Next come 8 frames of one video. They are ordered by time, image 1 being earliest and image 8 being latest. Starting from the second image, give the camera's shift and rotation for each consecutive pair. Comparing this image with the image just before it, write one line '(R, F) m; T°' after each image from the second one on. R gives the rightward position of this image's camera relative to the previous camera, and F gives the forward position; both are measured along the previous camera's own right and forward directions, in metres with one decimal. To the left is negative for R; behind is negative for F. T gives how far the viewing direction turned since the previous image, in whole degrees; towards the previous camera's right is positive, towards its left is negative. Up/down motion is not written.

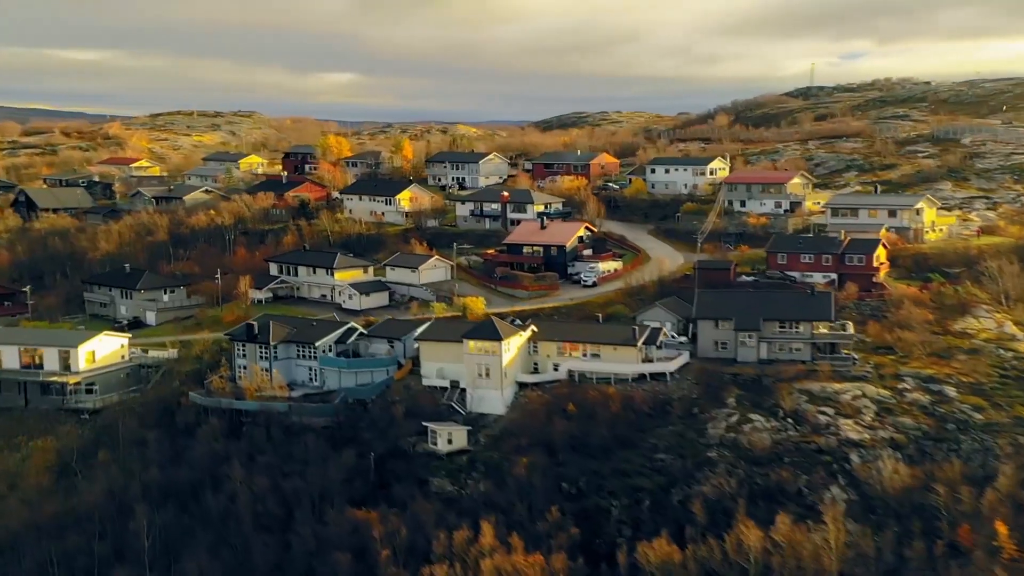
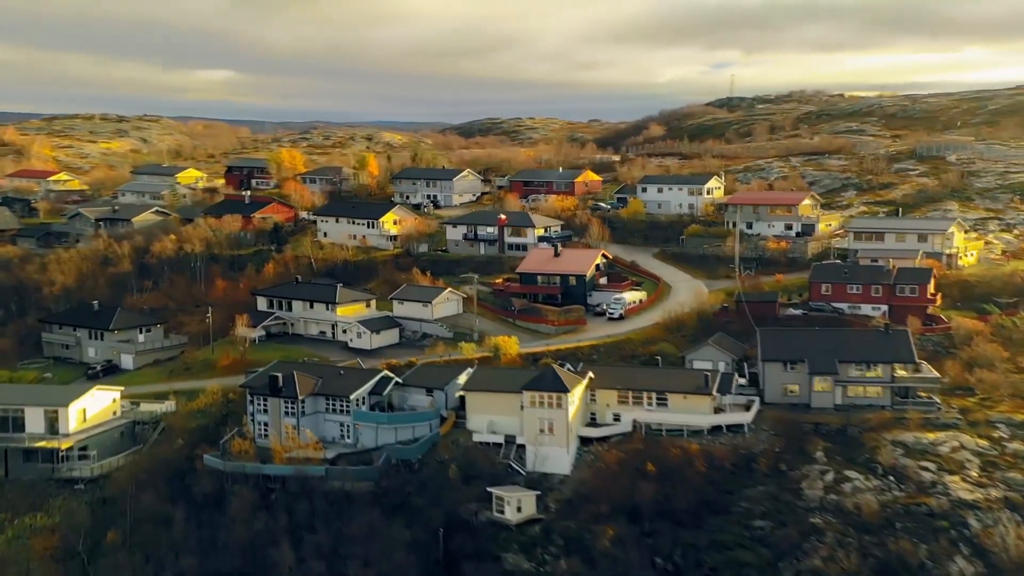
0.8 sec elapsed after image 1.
(-2.9, +2.5) m; +5°
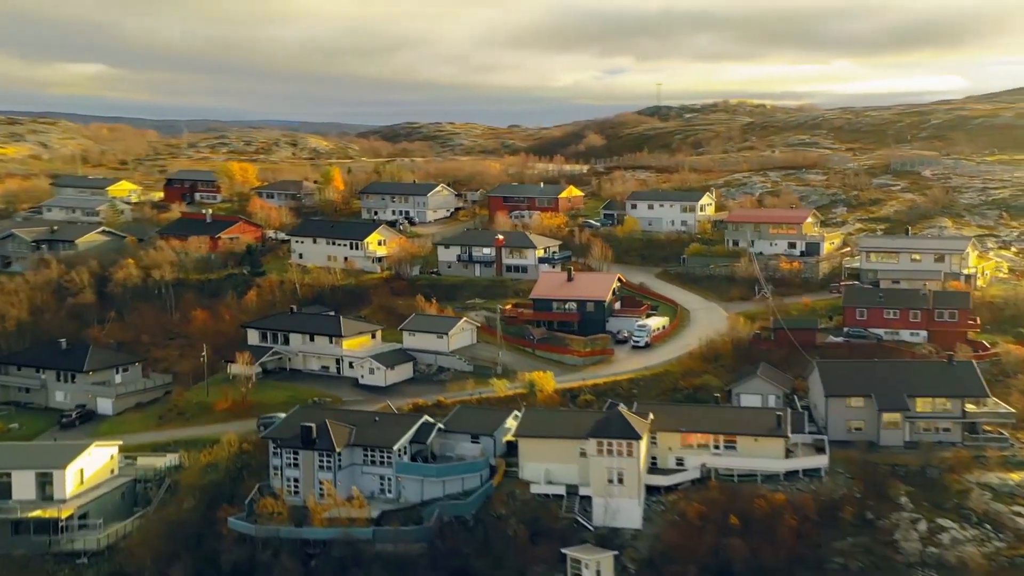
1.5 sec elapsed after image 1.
(-2.6, +1.9) m; +5°
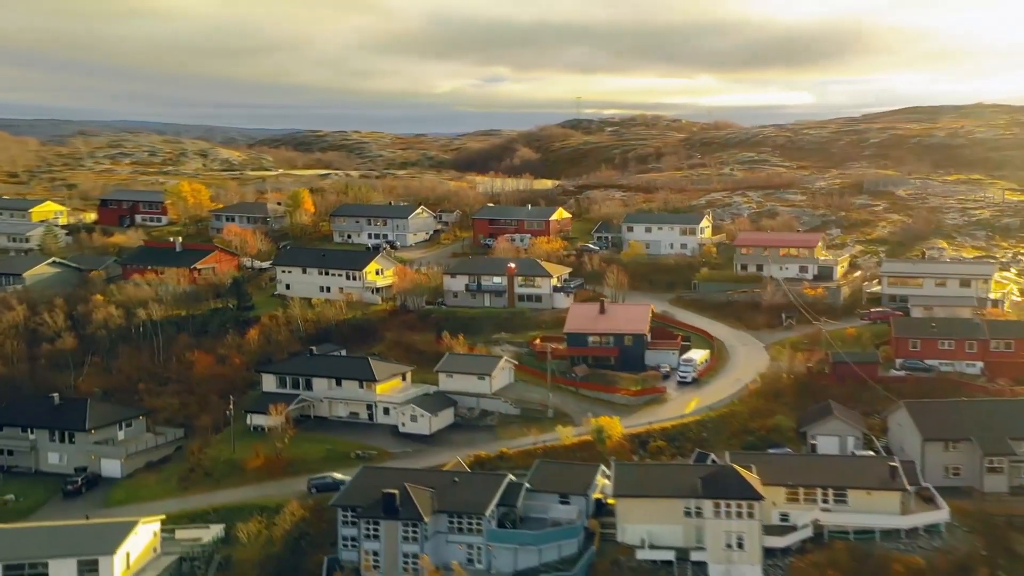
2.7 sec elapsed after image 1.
(-3.2, +1.9) m; +5°
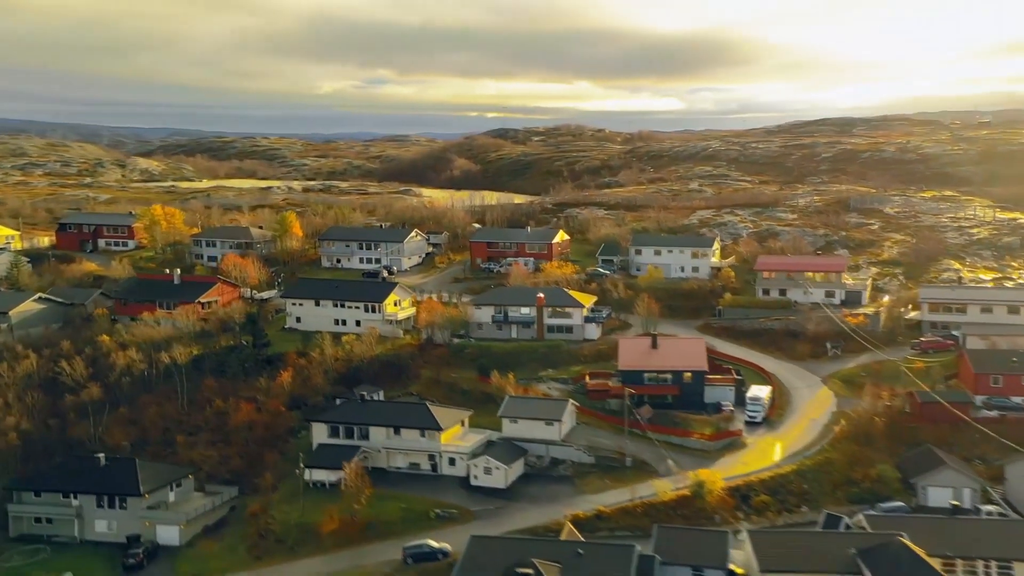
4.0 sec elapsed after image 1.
(-3.4, +1.7) m; +5°
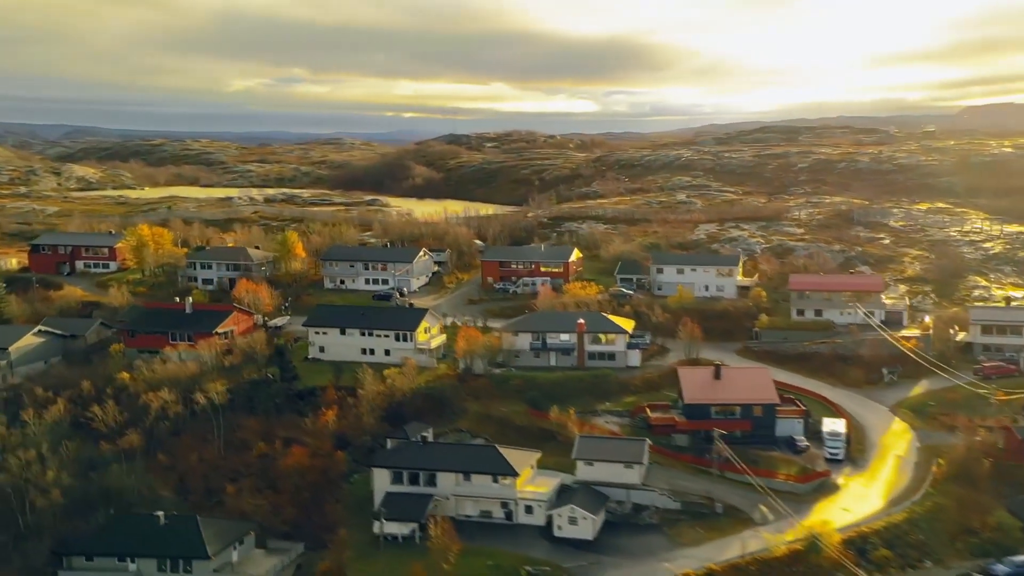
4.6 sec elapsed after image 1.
(-2.8, +1.7) m; +3°
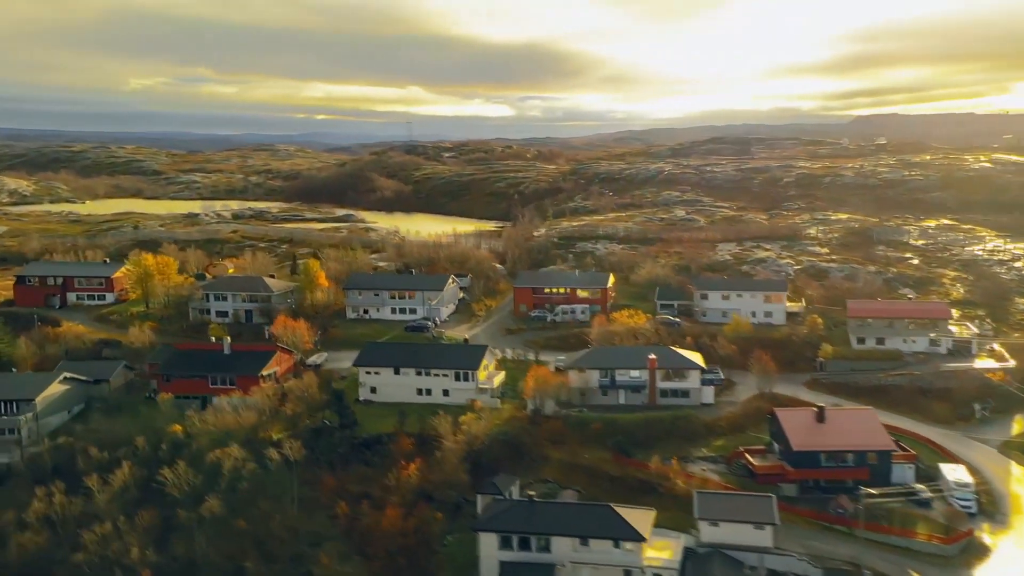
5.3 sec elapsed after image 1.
(-3.3, +2.1) m; +3°
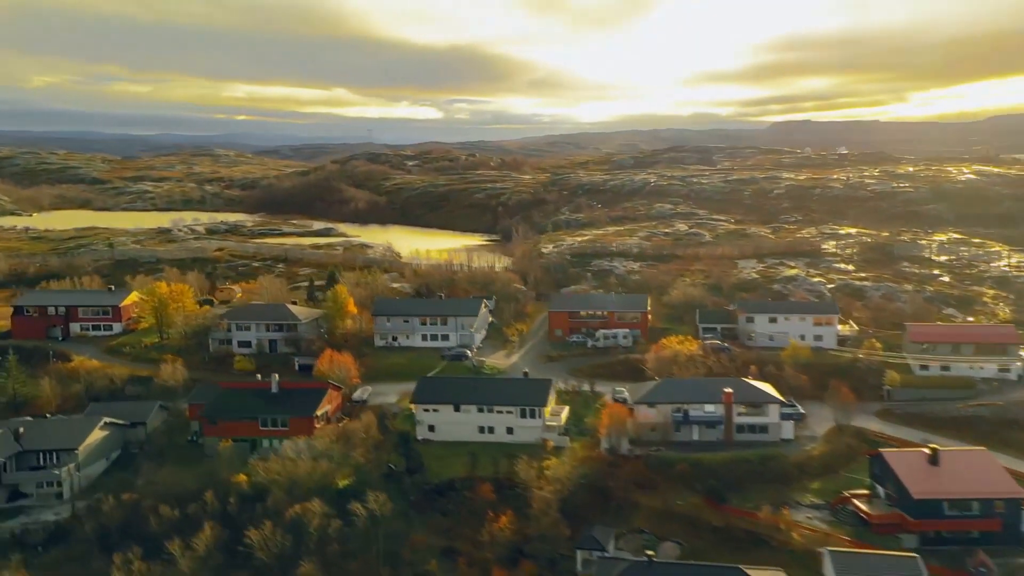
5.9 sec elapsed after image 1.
(-2.9, +1.9) m; +3°
